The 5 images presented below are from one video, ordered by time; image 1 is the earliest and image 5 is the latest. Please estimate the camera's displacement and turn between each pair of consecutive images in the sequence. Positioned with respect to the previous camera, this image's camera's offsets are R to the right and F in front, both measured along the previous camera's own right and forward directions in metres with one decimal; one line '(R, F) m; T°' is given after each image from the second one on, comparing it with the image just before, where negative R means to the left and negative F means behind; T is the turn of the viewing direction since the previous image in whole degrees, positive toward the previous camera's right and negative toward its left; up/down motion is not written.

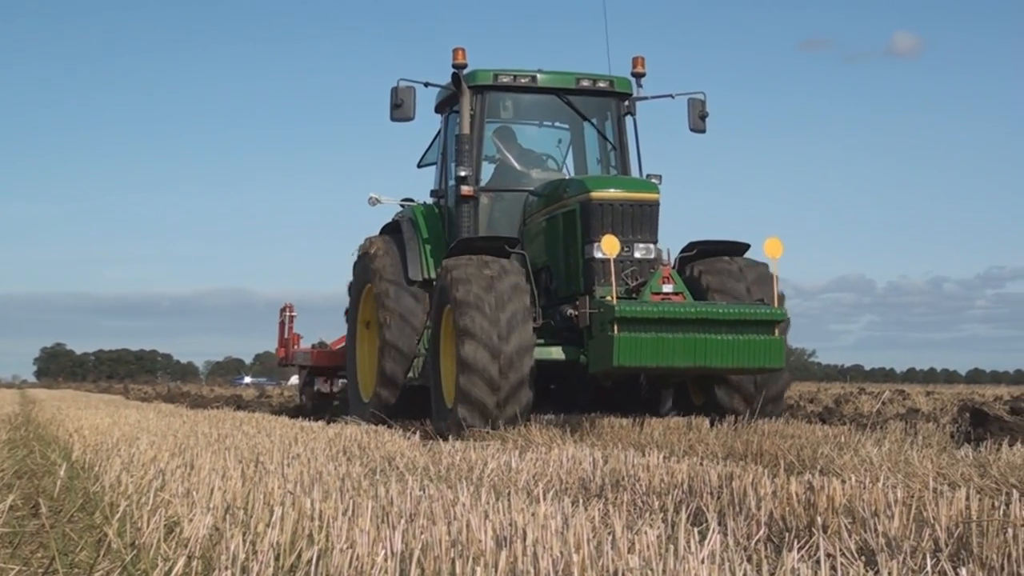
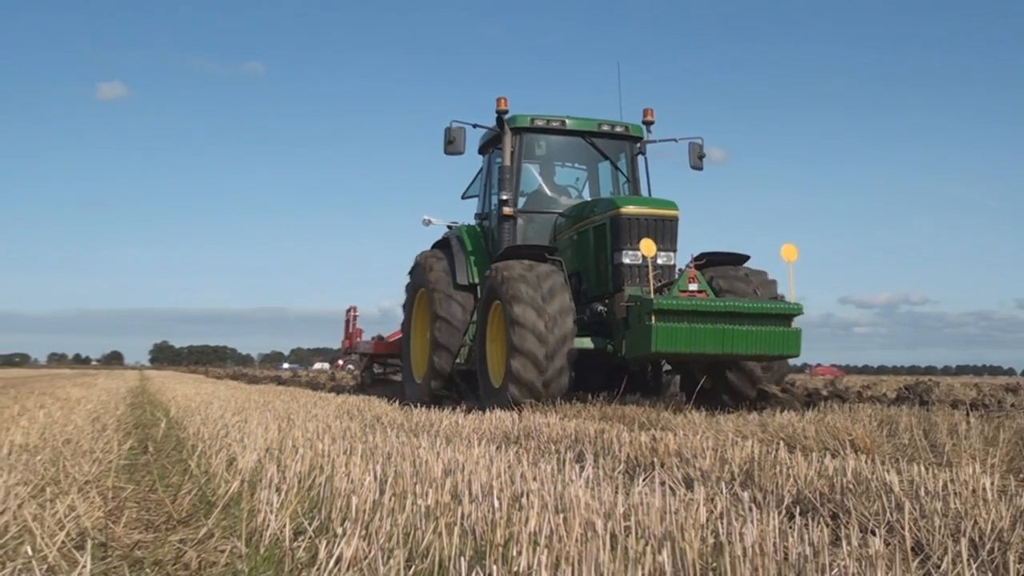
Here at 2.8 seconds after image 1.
(+0.6, -1.2) m; -6°
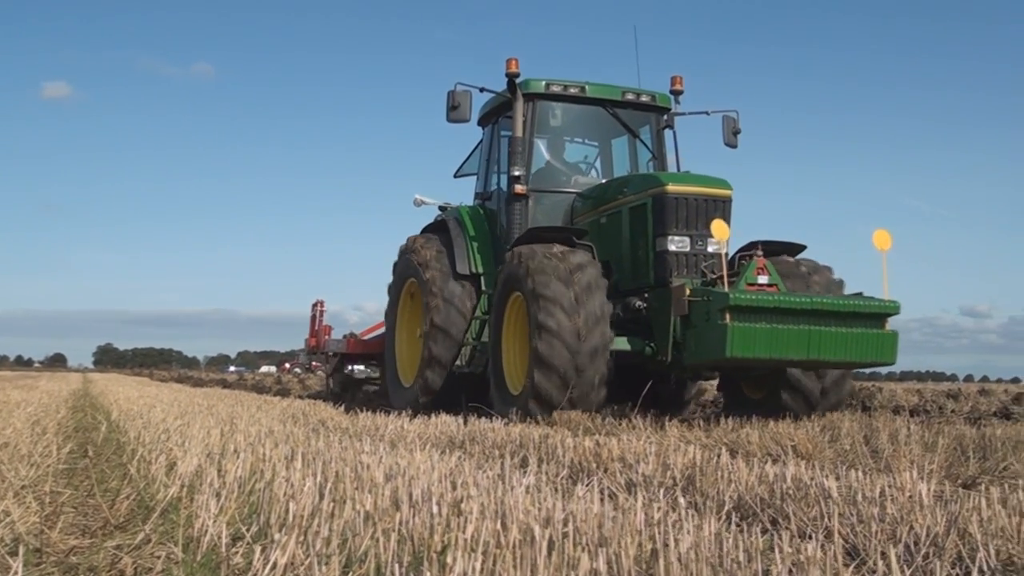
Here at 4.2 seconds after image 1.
(+0.2, 0.0) m; 0°
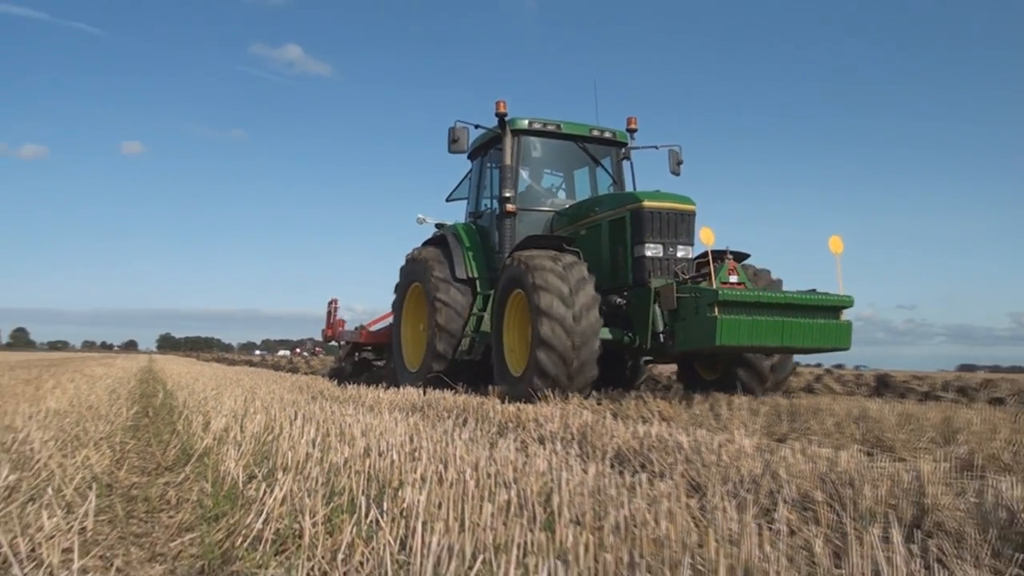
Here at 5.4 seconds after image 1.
(+0.8, -1.1) m; -6°
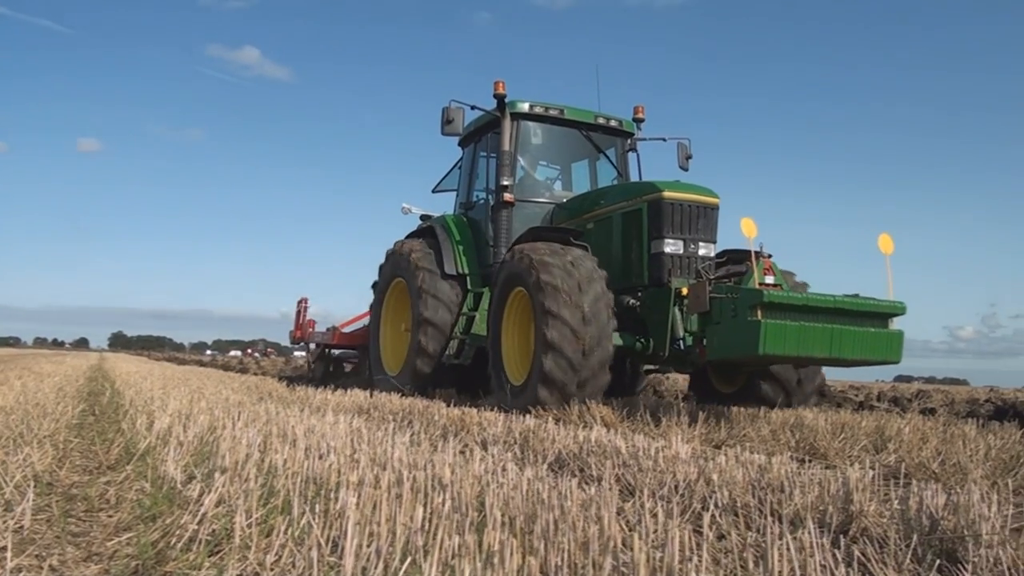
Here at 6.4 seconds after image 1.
(+0.4, +0.1) m; -1°
